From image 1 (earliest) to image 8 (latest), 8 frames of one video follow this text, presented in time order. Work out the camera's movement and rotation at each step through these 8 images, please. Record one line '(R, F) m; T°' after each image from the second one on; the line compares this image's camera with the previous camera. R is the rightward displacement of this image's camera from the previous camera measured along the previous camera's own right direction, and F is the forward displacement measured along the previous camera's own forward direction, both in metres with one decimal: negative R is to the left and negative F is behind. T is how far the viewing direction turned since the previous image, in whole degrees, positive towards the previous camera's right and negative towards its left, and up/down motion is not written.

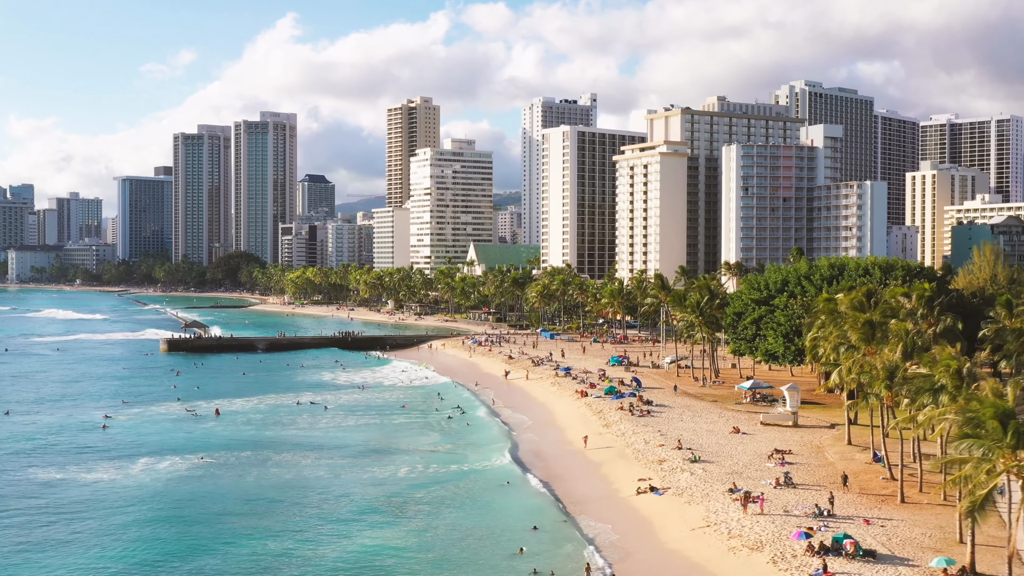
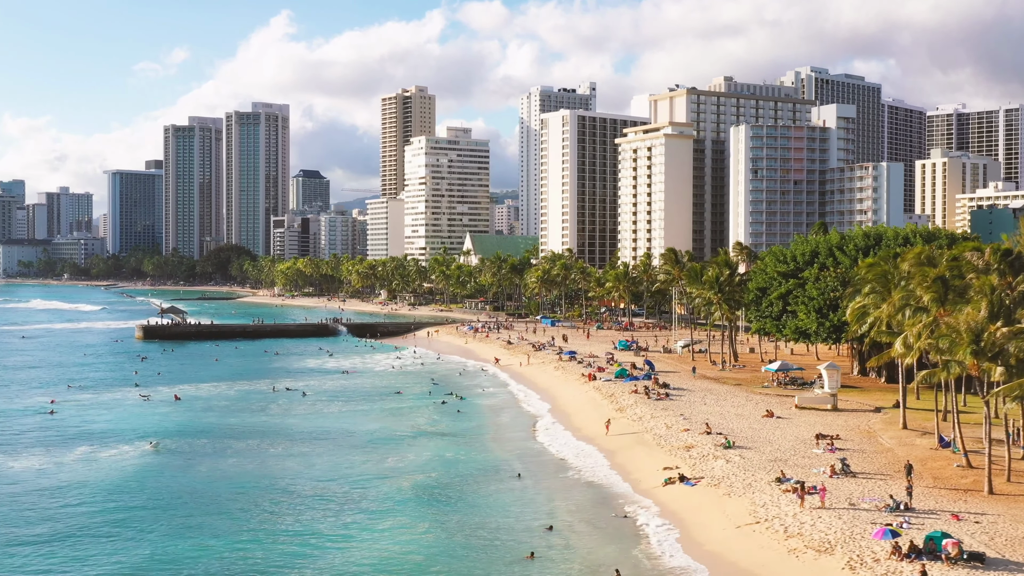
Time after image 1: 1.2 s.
(-0.2, +8.5) m; 0°
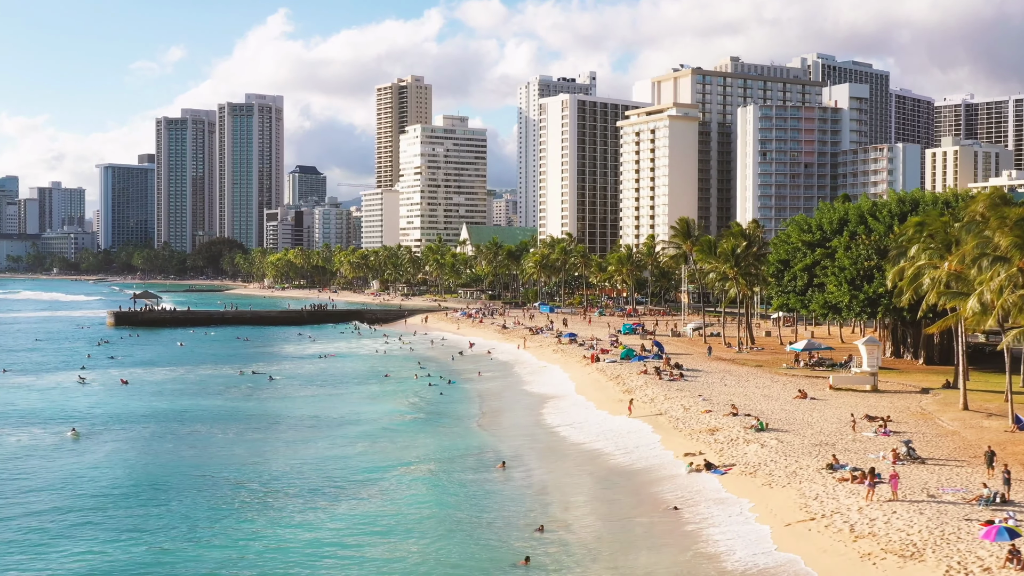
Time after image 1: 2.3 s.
(+0.3, +8.0) m; 0°
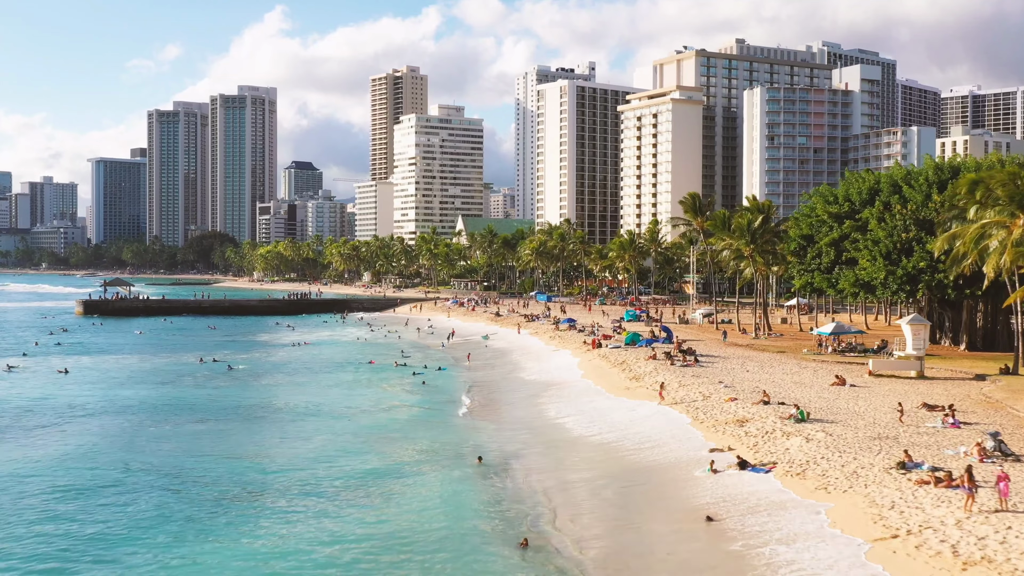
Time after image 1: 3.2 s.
(+0.4, +7.4) m; 0°
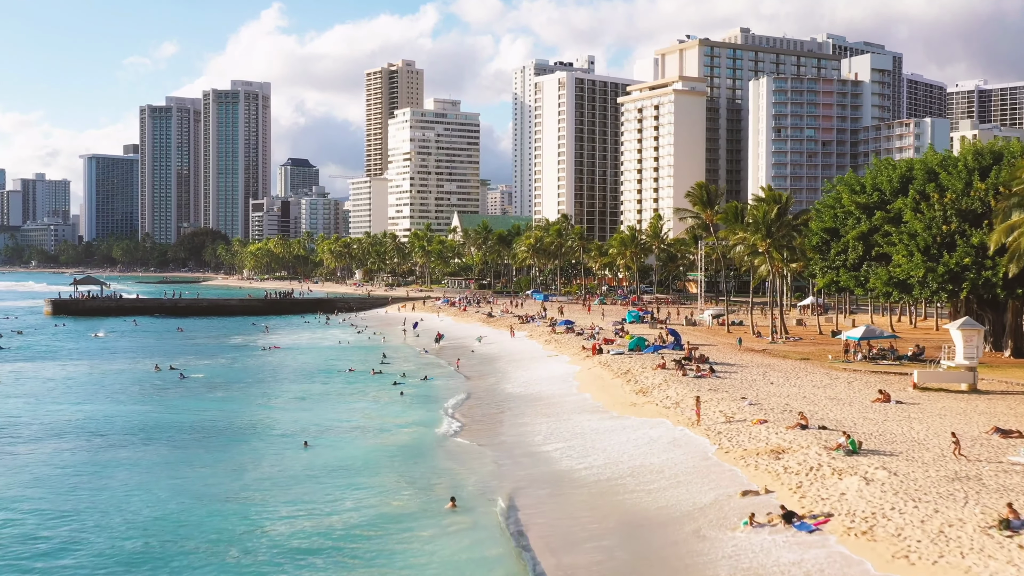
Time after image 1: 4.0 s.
(+0.4, +6.4) m; 0°
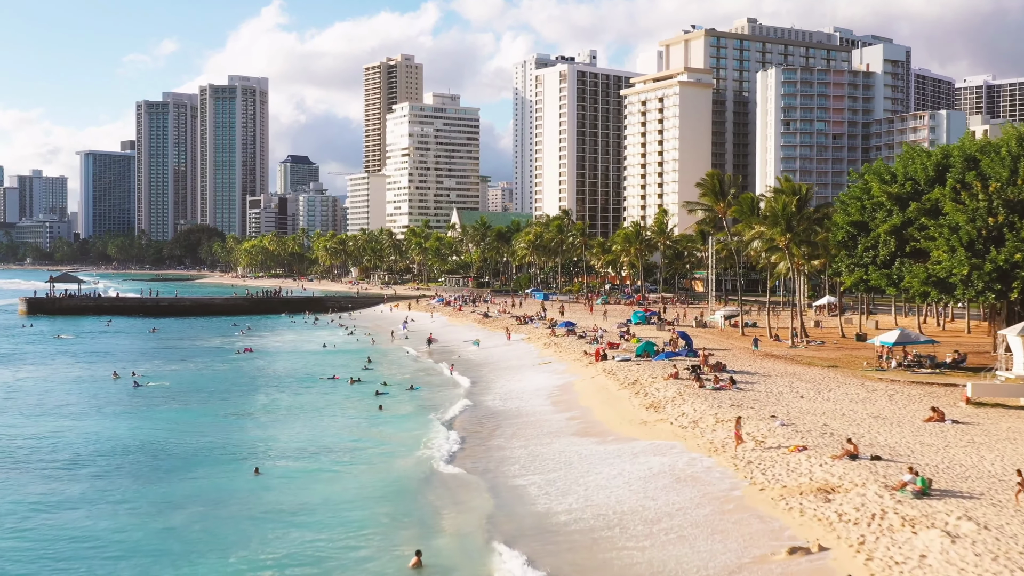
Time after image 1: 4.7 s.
(+0.3, +5.3) m; 0°
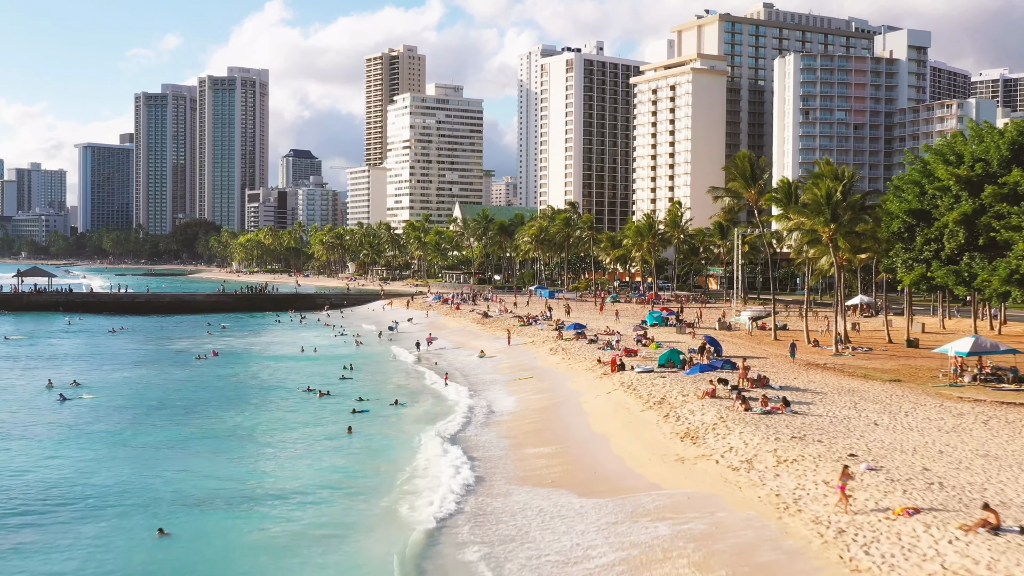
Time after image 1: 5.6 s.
(+0.1, +7.4) m; 0°
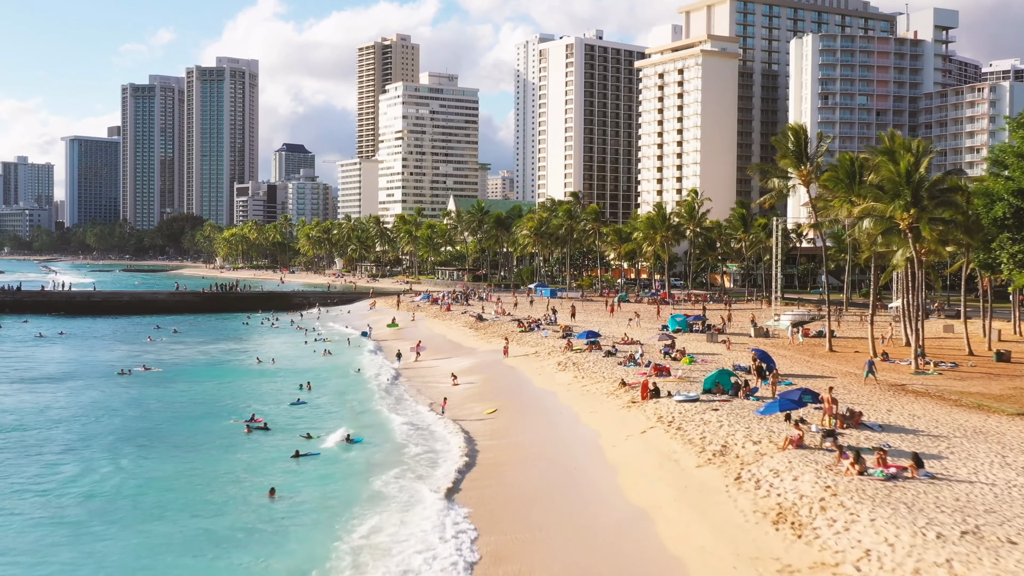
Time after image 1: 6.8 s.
(-0.1, +9.8) m; 0°
